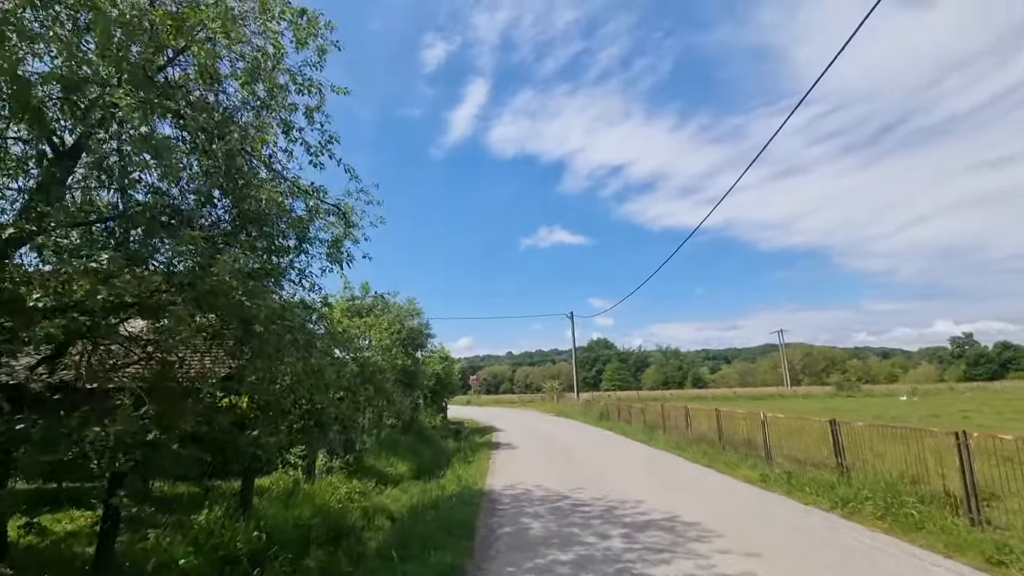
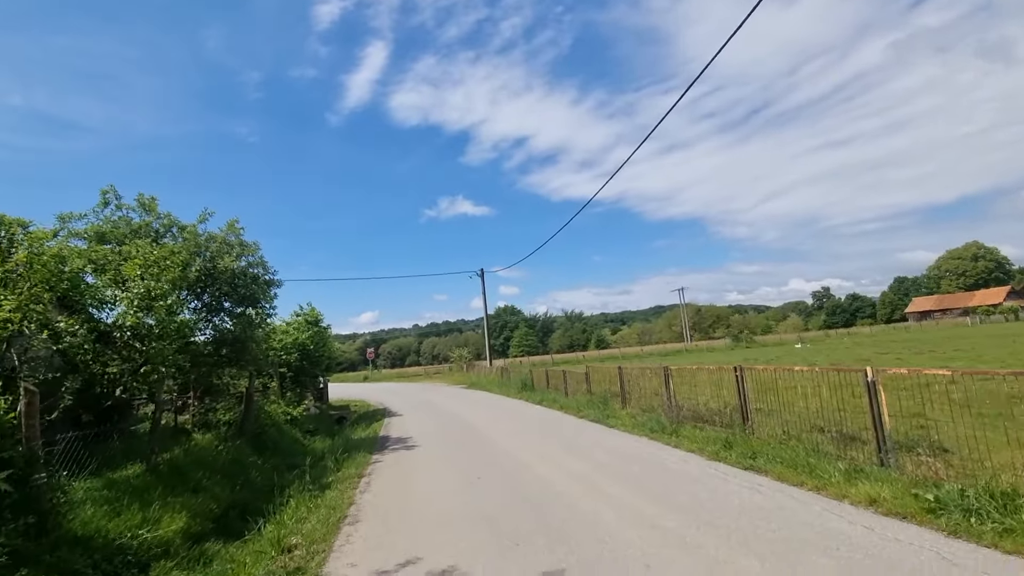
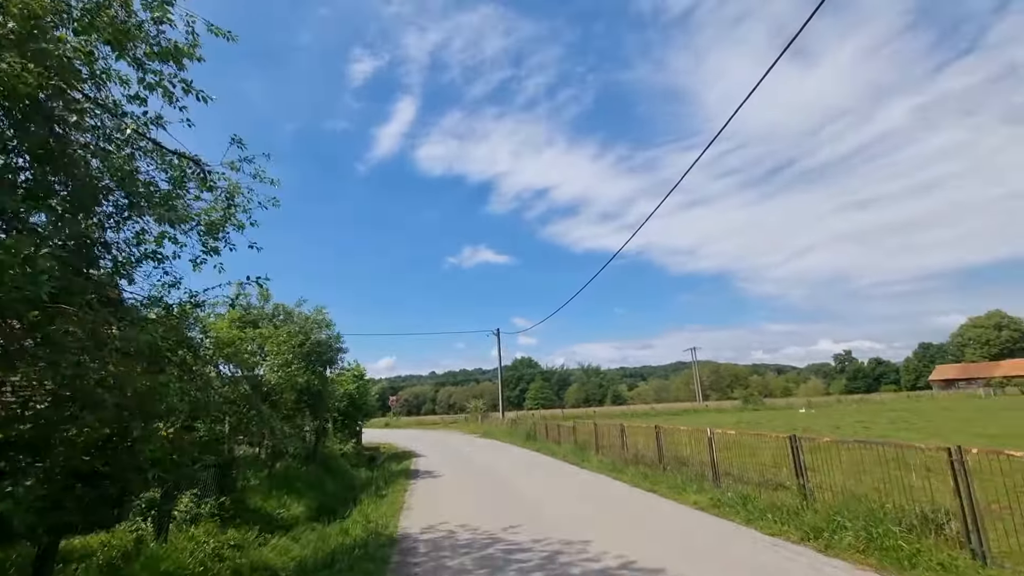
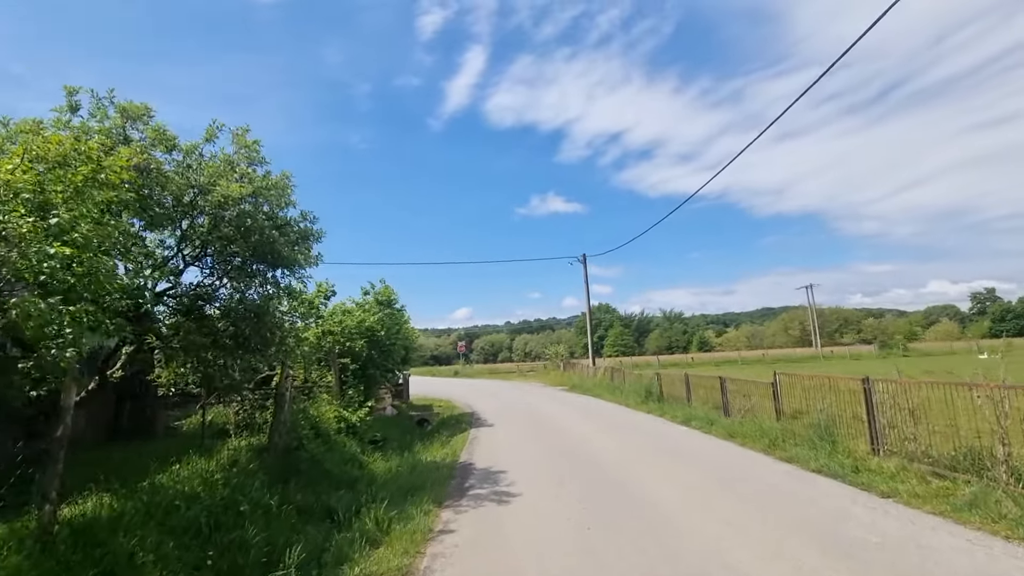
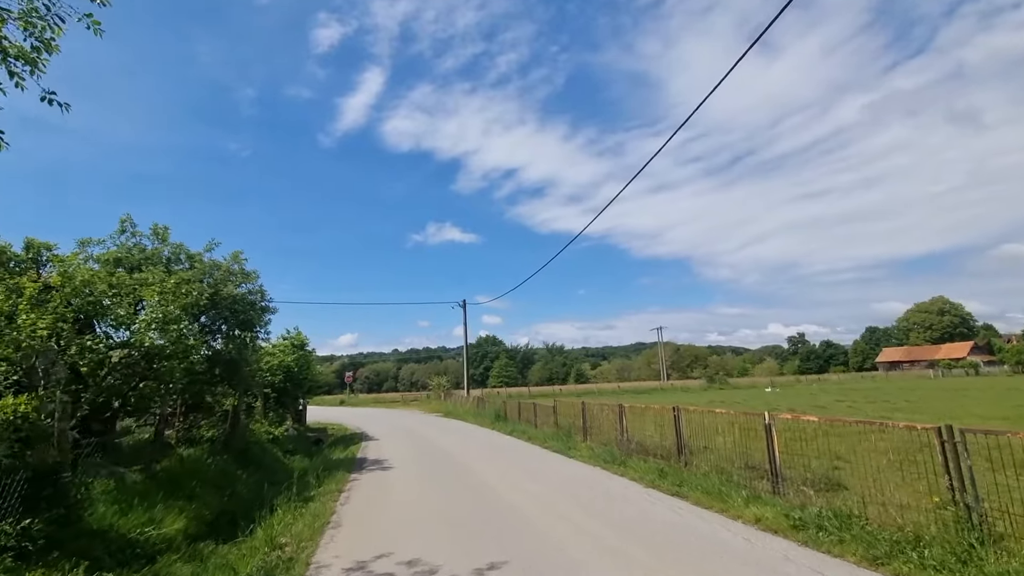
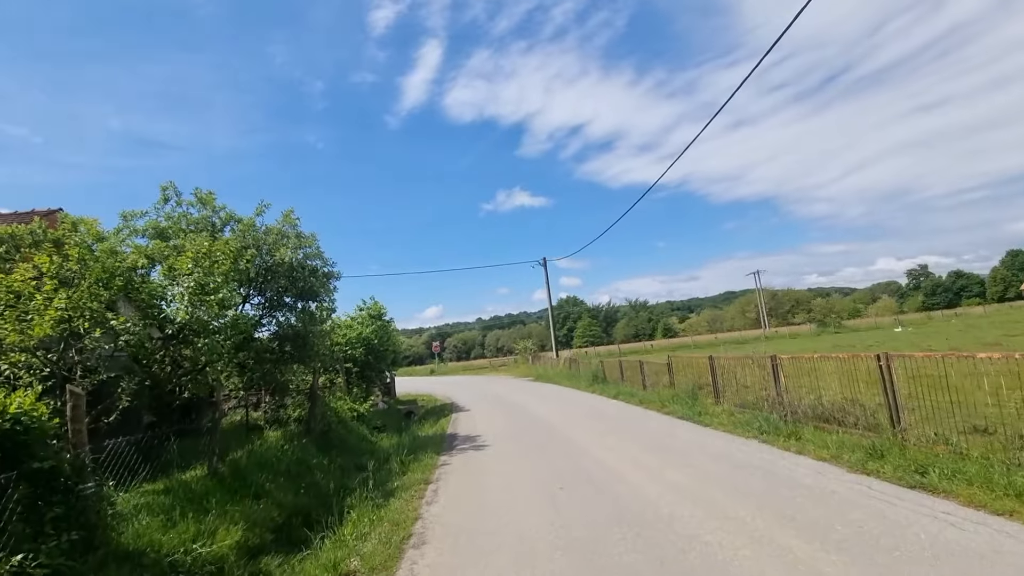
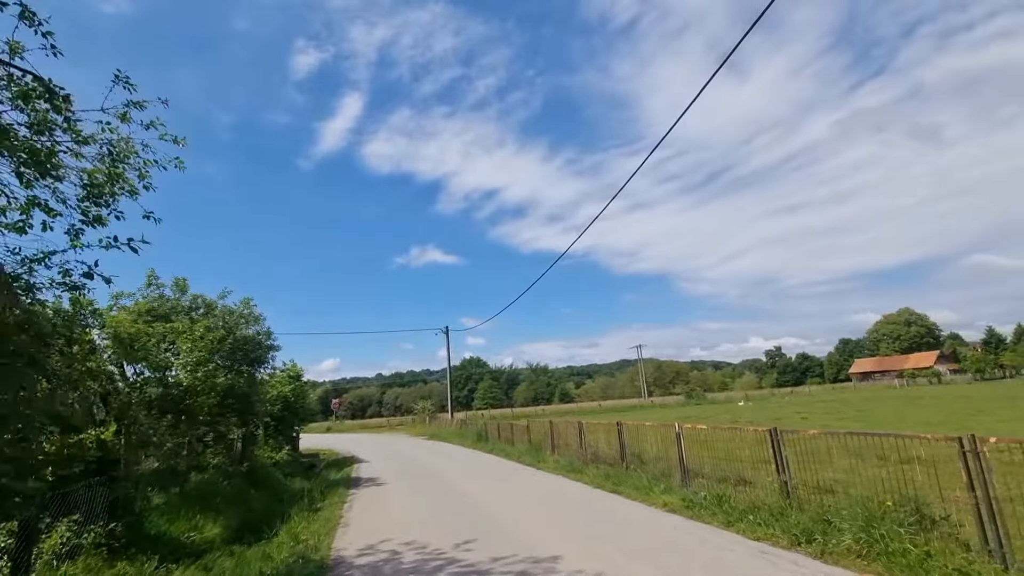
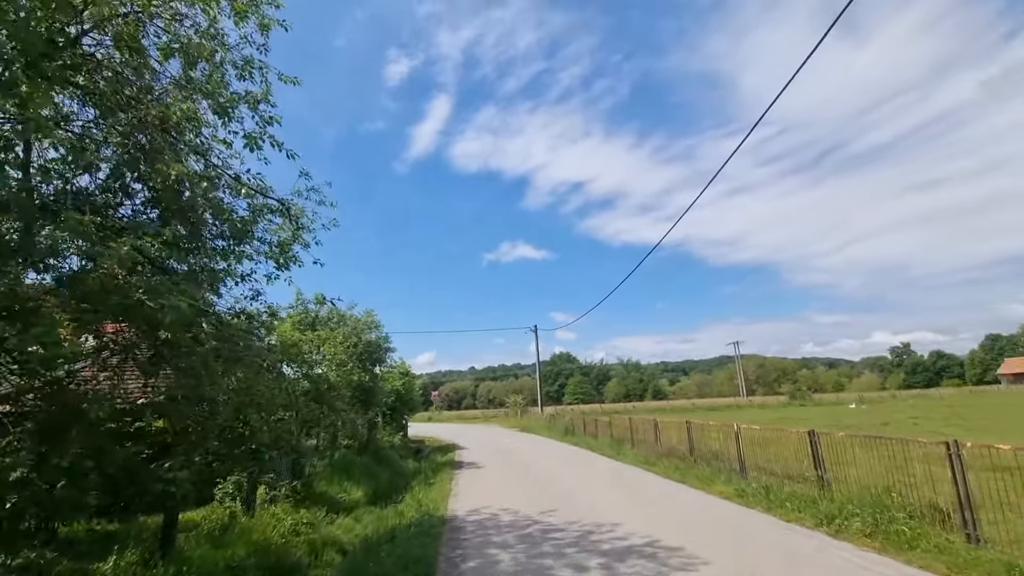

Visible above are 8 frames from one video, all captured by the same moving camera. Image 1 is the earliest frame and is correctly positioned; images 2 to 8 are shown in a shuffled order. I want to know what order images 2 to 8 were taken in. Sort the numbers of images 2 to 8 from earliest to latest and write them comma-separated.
8, 3, 7, 5, 2, 6, 4
